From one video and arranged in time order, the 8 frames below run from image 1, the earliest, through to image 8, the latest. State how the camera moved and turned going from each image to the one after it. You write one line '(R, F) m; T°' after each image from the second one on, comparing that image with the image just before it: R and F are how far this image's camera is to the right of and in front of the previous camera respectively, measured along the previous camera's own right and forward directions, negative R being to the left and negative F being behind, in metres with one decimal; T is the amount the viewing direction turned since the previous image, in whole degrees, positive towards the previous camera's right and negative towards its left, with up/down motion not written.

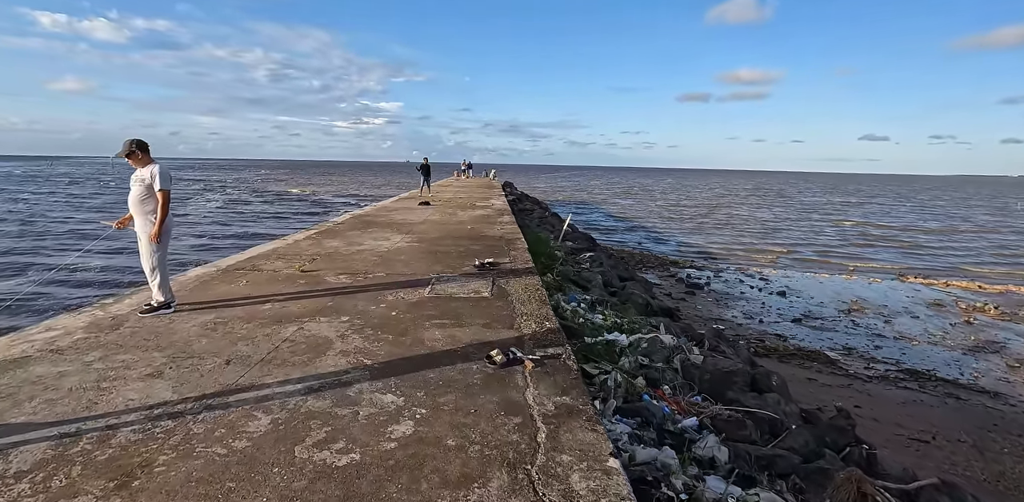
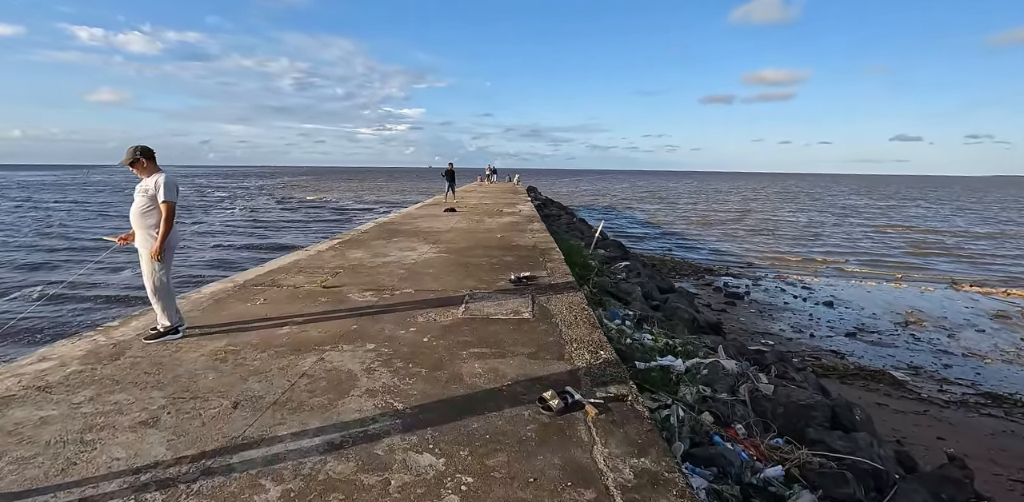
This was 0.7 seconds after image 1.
(-0.2, +0.5) m; -3°
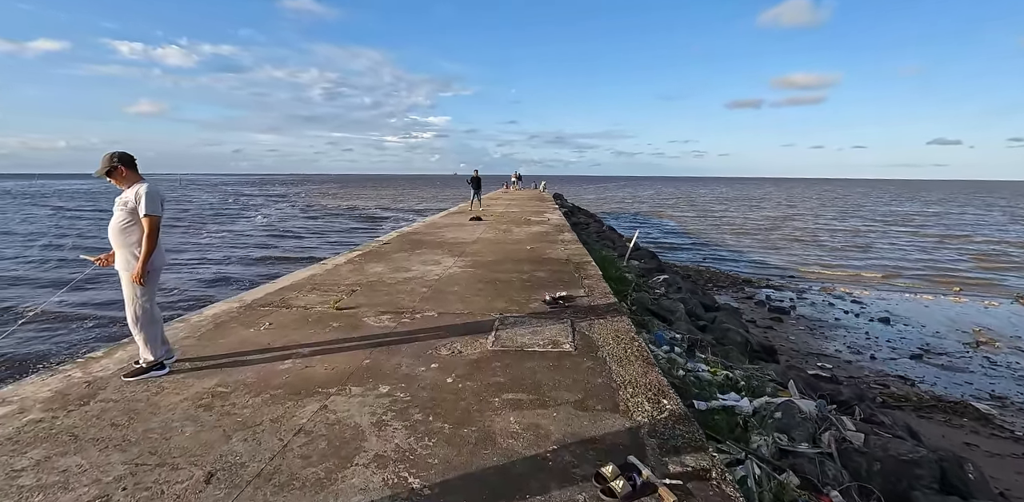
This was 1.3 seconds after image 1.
(-0.1, +0.6) m; -3°
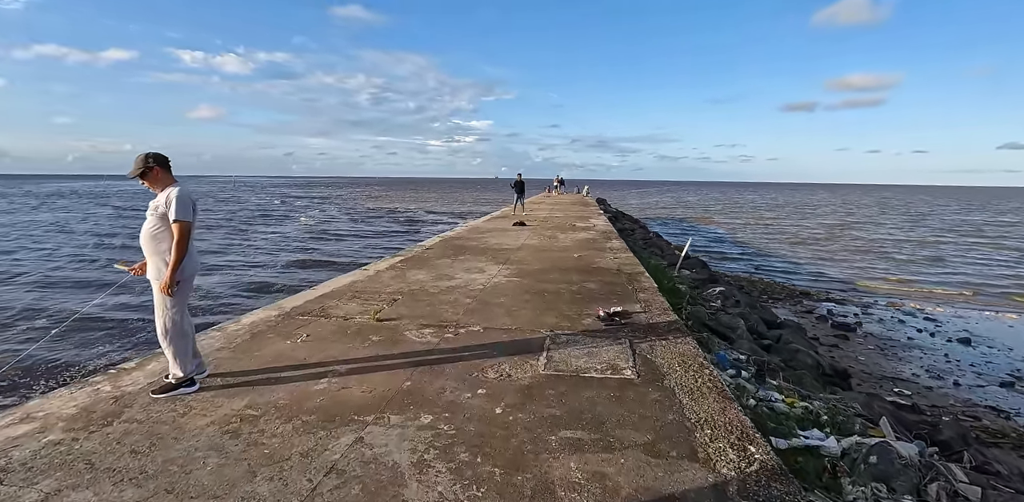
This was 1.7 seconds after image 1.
(-0.1, +0.4) m; -5°
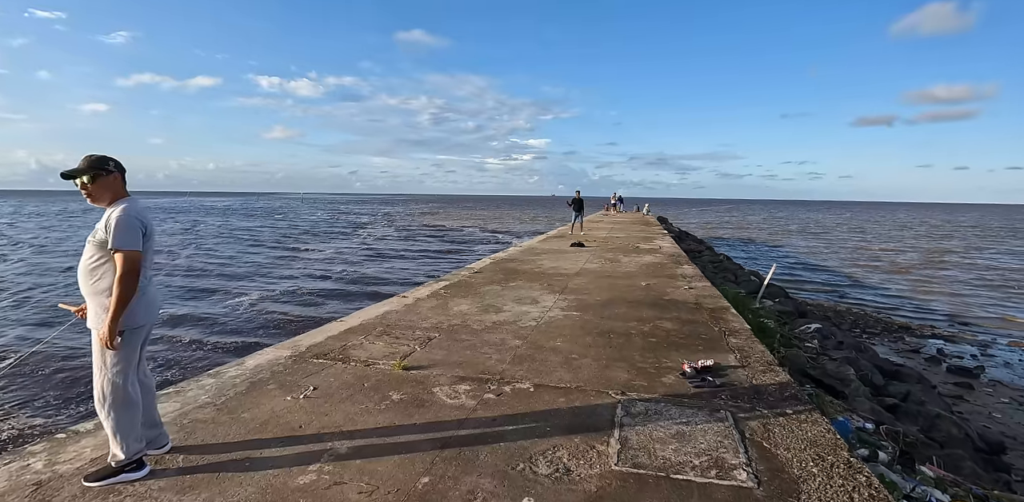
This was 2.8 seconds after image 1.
(0.0, +0.8) m; -7°
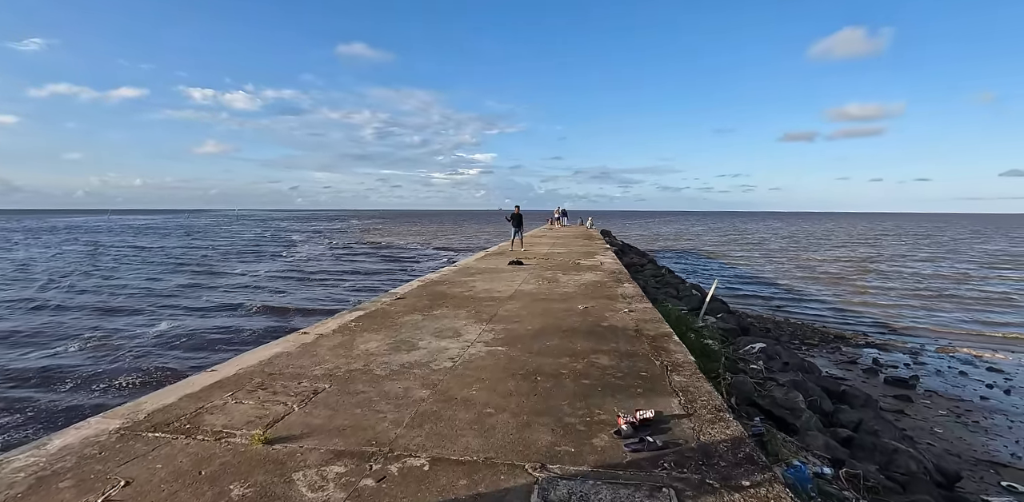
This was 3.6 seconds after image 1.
(+0.3, +0.6) m; +6°
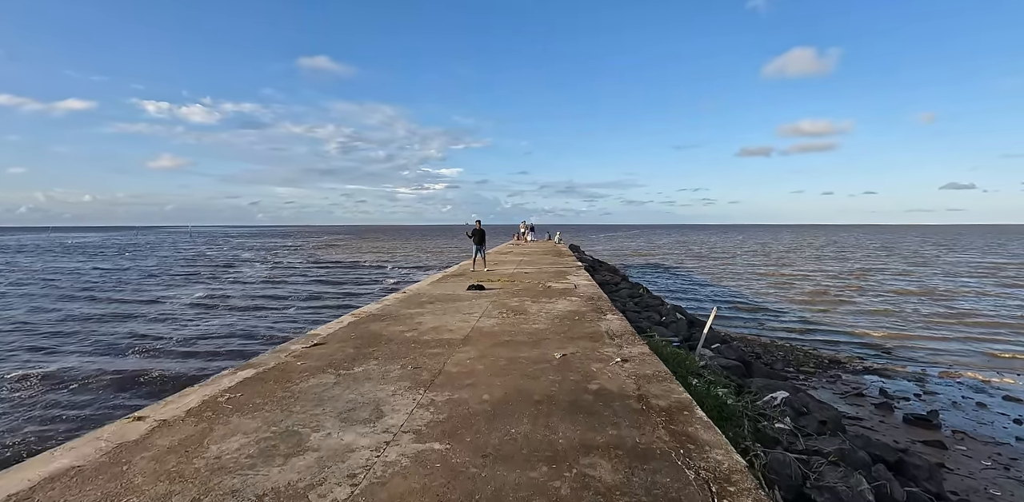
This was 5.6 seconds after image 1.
(+0.2, +1.5) m; +4°
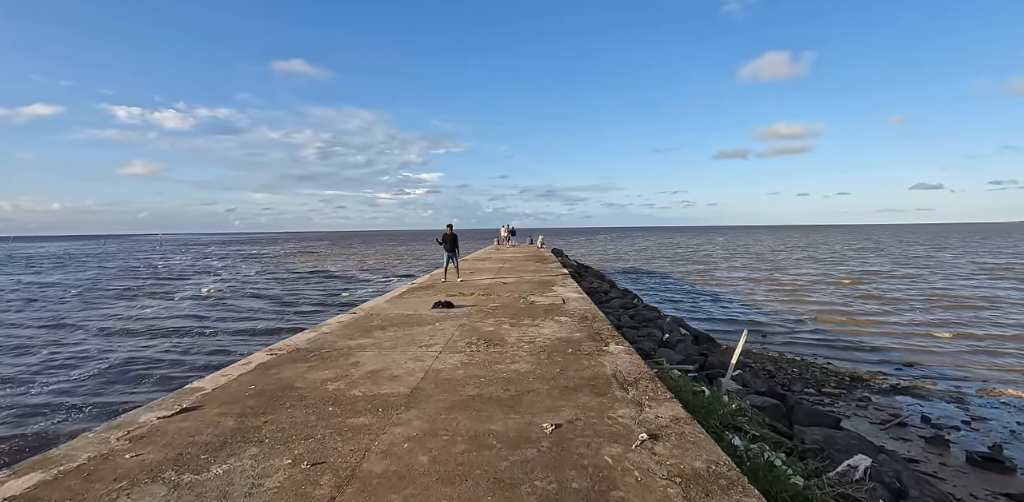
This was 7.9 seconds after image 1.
(+0.1, +1.6) m; +2°
